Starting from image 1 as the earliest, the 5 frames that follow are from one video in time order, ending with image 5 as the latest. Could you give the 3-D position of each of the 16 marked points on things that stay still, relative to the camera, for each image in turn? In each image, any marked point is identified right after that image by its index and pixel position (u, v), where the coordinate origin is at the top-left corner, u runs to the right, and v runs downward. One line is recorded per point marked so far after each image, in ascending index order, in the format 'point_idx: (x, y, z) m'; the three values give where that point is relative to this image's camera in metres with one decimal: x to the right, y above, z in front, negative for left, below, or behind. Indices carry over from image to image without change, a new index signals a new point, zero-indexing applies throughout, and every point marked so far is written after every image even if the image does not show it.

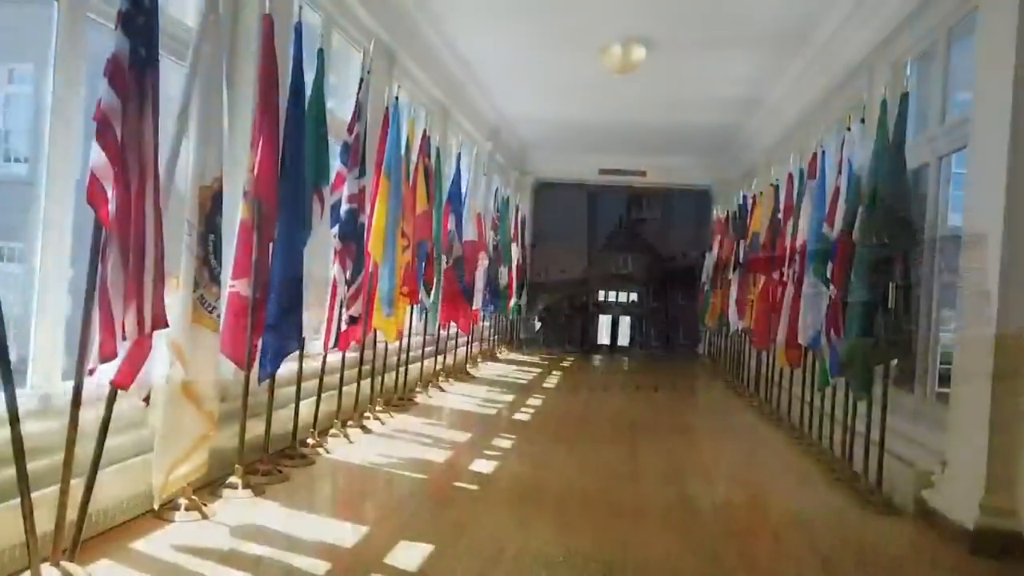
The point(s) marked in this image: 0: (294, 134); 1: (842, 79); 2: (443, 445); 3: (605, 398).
0: (-0.9, +0.7, +2.9) m
1: (+2.3, +1.5, +5.1) m
2: (-0.4, -0.8, +3.9) m
3: (+0.8, -0.9, +6.1) m
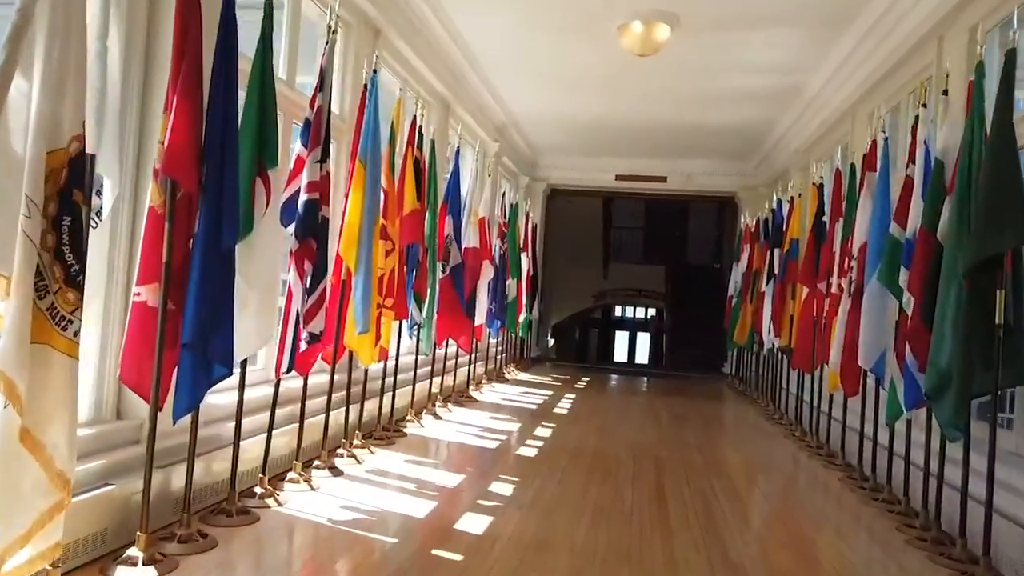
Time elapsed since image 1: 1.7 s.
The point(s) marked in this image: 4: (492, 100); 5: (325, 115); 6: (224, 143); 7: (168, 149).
0: (-0.9, +0.6, +2.3) m
1: (+2.3, +1.4, +4.4) m
2: (-0.4, -0.9, +3.2) m
3: (+0.8, -1.0, +5.4) m
4: (-0.2, +1.8, +6.9) m
5: (-0.7, +0.7, +2.9) m
6: (-0.9, +0.5, +2.2) m
7: (-1.0, +0.4, +2.1) m
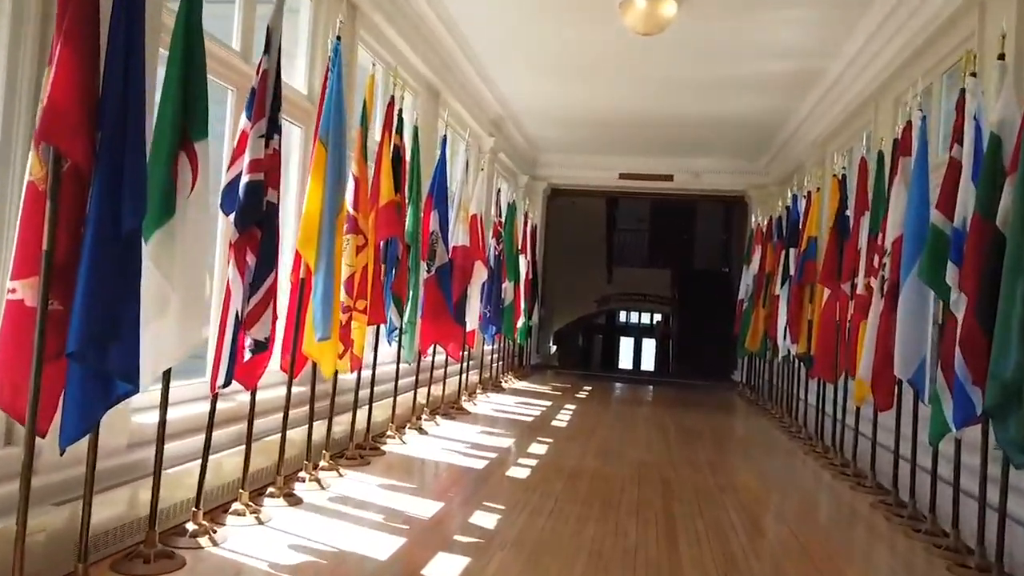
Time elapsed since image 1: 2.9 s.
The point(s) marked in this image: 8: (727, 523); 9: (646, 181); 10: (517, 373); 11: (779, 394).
0: (-1.0, +0.6, +1.8) m
1: (+2.3, +1.4, +4.0) m
2: (-0.4, -0.9, +2.8) m
3: (+0.8, -1.0, +4.9) m
4: (-0.2, +1.7, +6.5) m
5: (-0.8, +0.7, +2.5) m
6: (-1.0, +0.5, +1.8) m
7: (-1.0, +0.4, +1.7) m
8: (+0.9, -1.0, +3.2) m
9: (+1.7, +1.4, +9.5) m
10: (+0.1, -1.0, +8.6) m
11: (+2.5, -1.0, +6.8) m
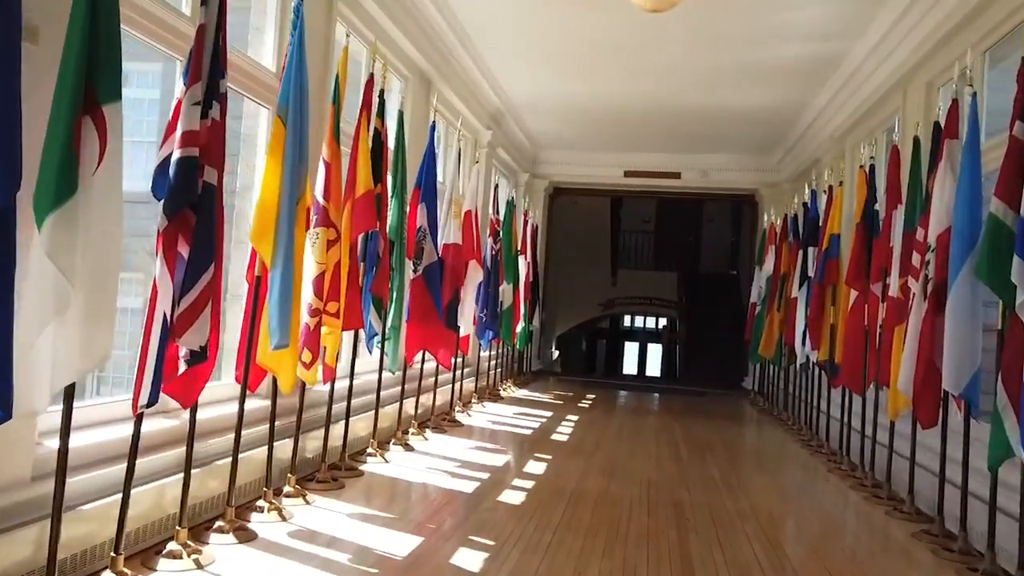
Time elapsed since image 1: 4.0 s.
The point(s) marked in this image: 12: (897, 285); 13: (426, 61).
0: (-1.0, +0.6, +1.4) m
1: (+2.3, +1.4, +3.5) m
2: (-0.5, -0.9, +2.3) m
3: (+0.8, -1.1, +4.5) m
4: (-0.2, +1.7, +6.1) m
5: (-0.8, +0.7, +2.1) m
6: (-1.0, +0.5, +1.4) m
7: (-1.1, +0.4, +1.2) m
8: (+0.9, -1.0, +2.7) m
9: (+1.7, +1.4, +9.1) m
10: (+0.1, -1.0, +8.2) m
11: (+2.5, -1.0, +6.4) m
12: (+1.9, 0.0, +3.6) m
13: (-0.6, +1.5, +4.9) m
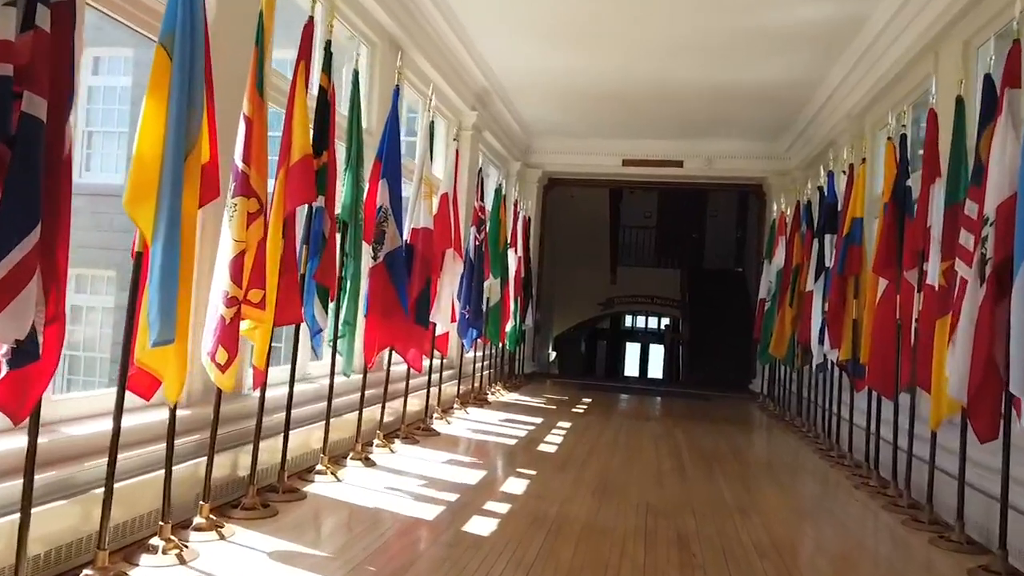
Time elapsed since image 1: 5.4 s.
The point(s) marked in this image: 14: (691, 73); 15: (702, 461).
0: (-1.1, +0.7, +0.9) m
1: (+2.1, +1.4, +3.0) m
2: (-0.6, -0.8, +1.8) m
3: (+0.6, -1.0, +3.9) m
4: (-0.3, +1.8, +5.6) m
5: (-1.0, +0.7, +1.5) m
6: (-1.1, +0.5, +0.9) m
7: (-1.2, +0.5, +0.7) m
8: (+0.8, -1.0, +2.2) m
9: (+1.6, +1.4, +8.5) m
10: (0.0, -1.0, +7.6) m
11: (+2.4, -1.0, +5.8) m
12: (+1.8, +0.1, +3.0) m
13: (-0.7, +1.6, +4.3) m
14: (+1.4, +1.7, +5.9) m
15: (+1.2, -1.1, +4.5) m
